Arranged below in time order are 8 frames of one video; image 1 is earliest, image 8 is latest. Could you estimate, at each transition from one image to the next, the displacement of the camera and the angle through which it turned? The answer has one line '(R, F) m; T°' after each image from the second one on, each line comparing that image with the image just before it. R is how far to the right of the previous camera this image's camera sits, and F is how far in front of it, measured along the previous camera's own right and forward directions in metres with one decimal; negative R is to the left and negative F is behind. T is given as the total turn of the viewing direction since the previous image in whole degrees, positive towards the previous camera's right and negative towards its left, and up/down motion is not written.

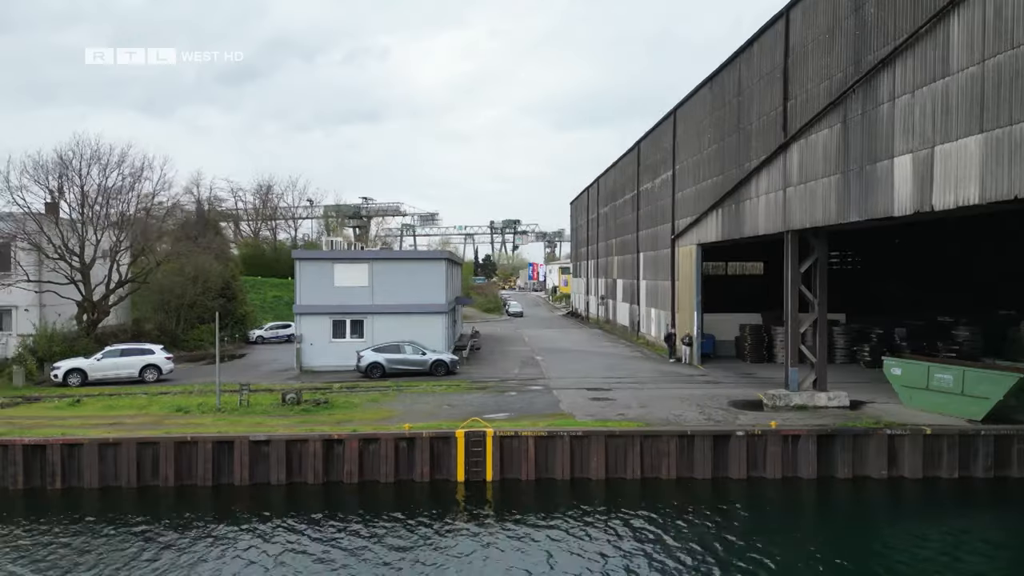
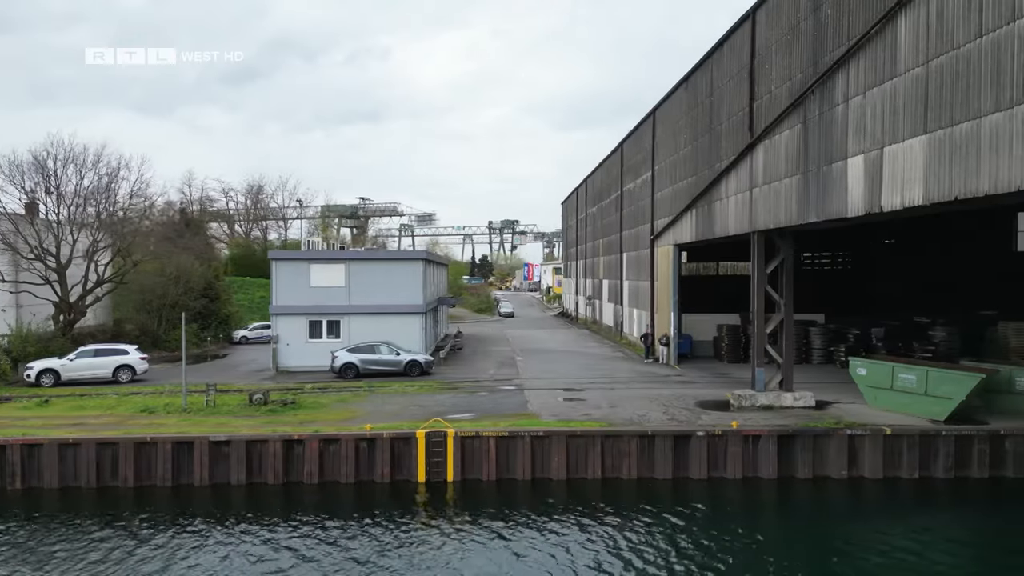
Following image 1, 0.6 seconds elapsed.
(+1.2, 0.0) m; 0°
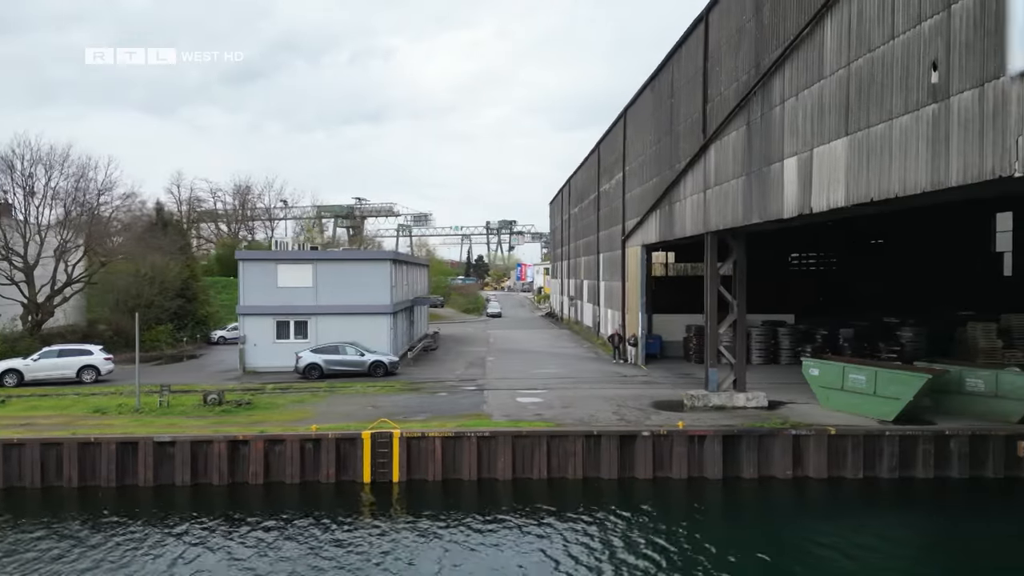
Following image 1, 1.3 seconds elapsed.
(+1.7, 0.0) m; 0°
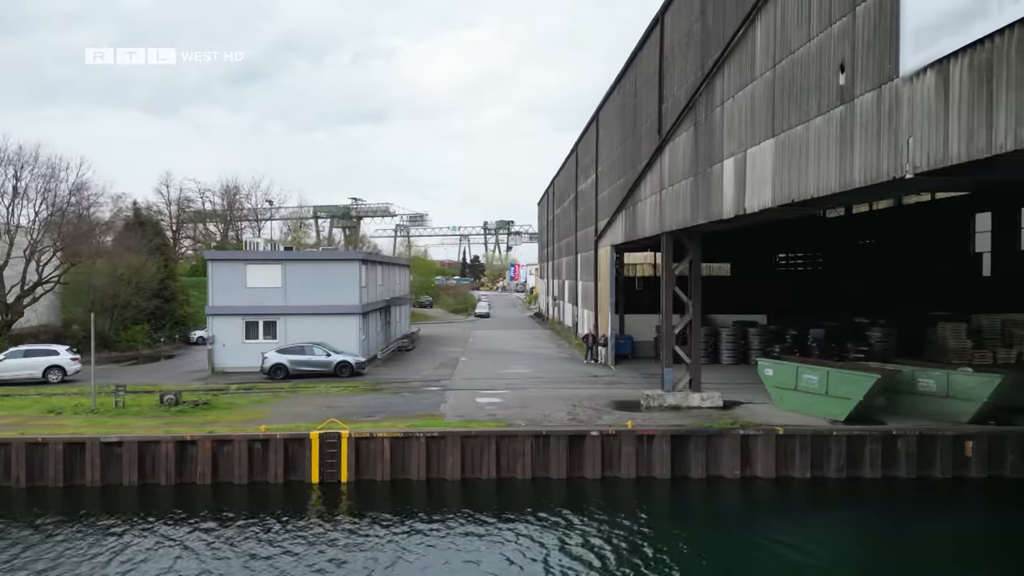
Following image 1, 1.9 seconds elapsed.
(+1.6, 0.0) m; 0°
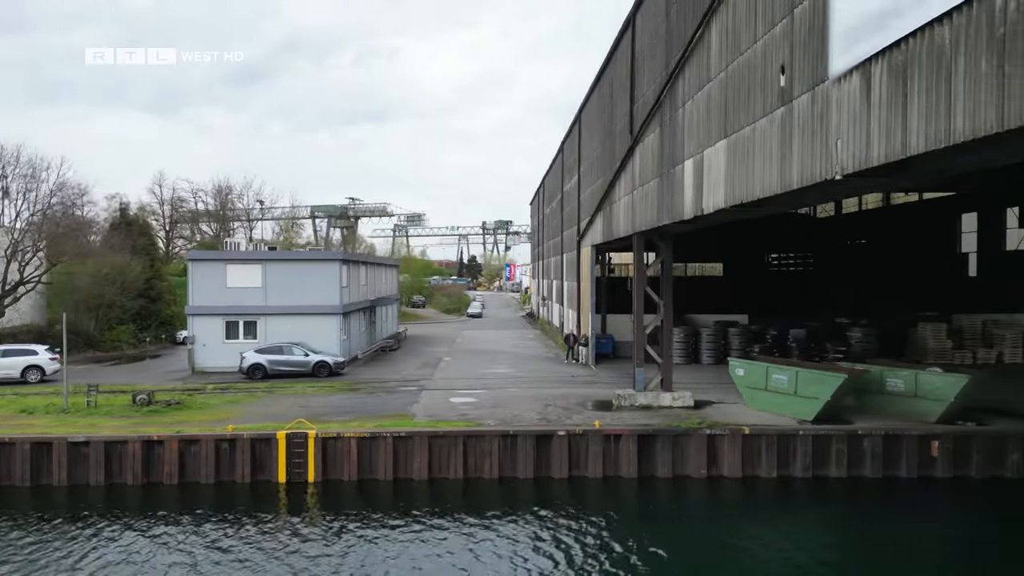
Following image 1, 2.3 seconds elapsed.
(+1.0, 0.0) m; 0°
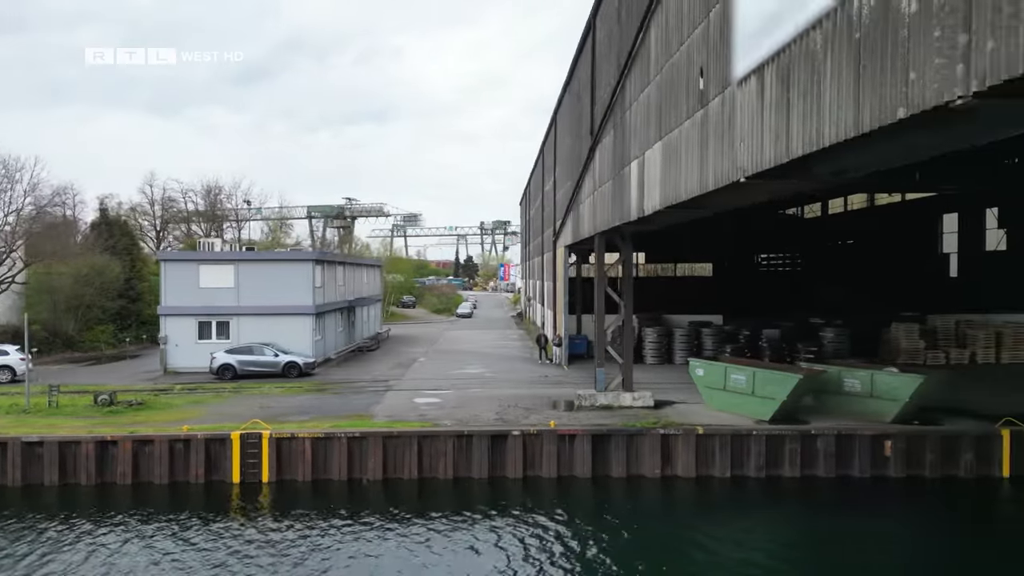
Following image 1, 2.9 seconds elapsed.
(+1.4, -0.1) m; 0°
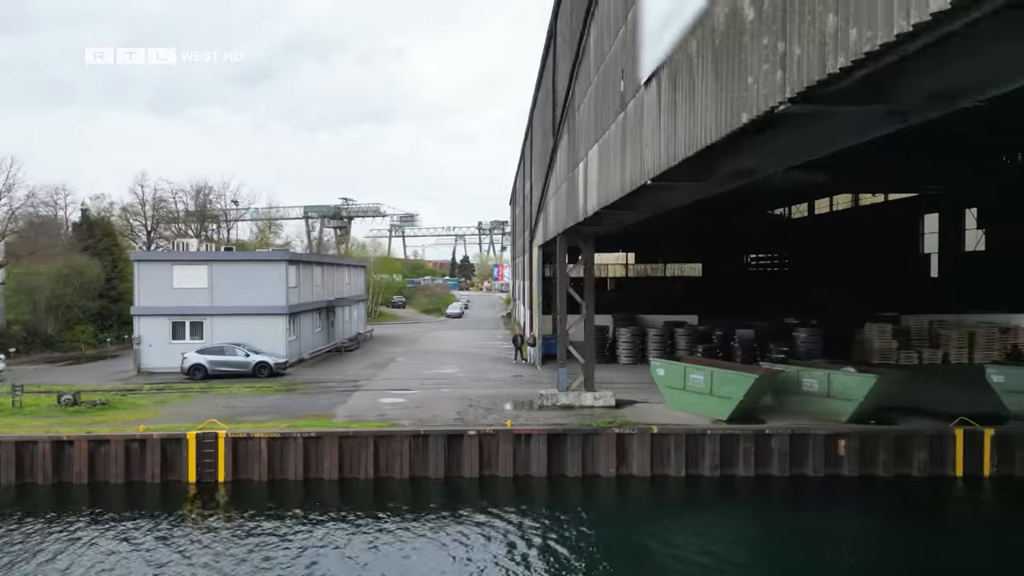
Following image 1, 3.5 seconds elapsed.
(+1.4, -0.1) m; 0°
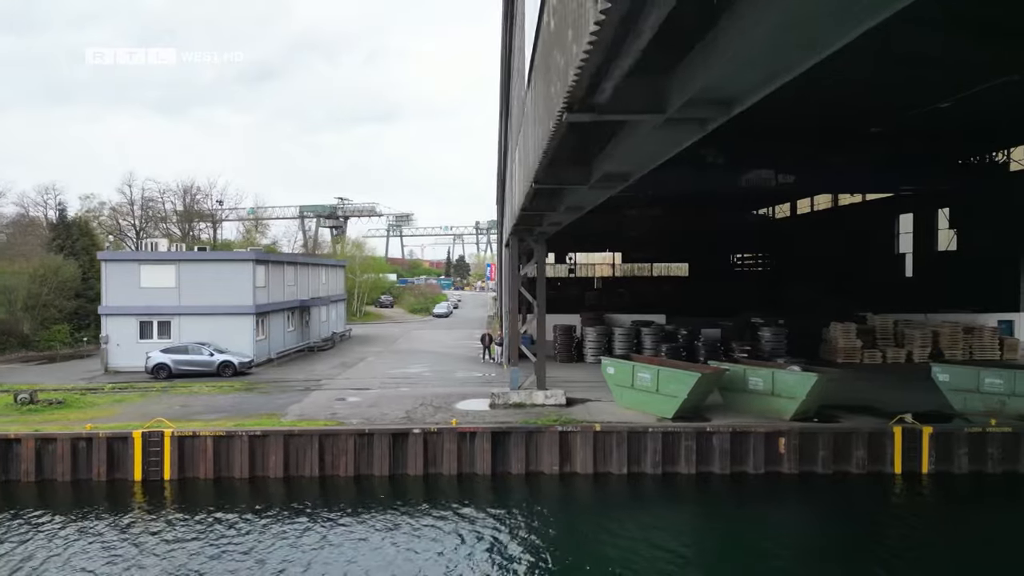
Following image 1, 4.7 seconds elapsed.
(+1.8, -0.2) m; 0°
